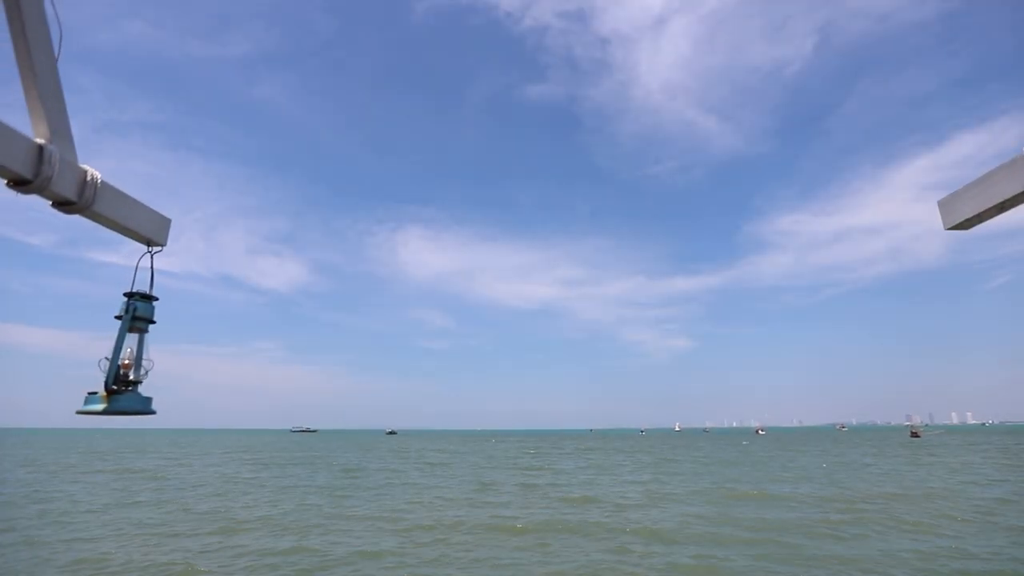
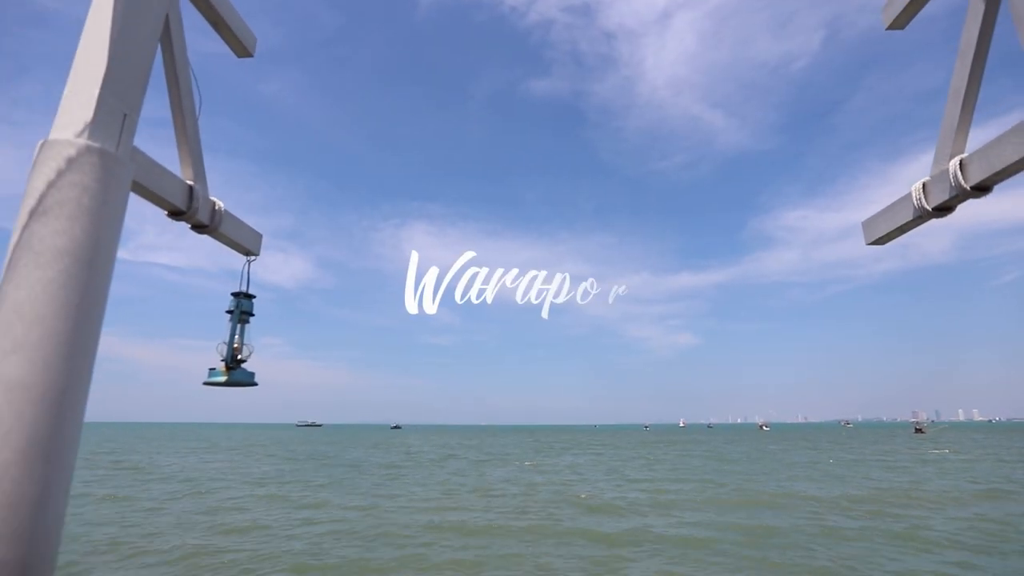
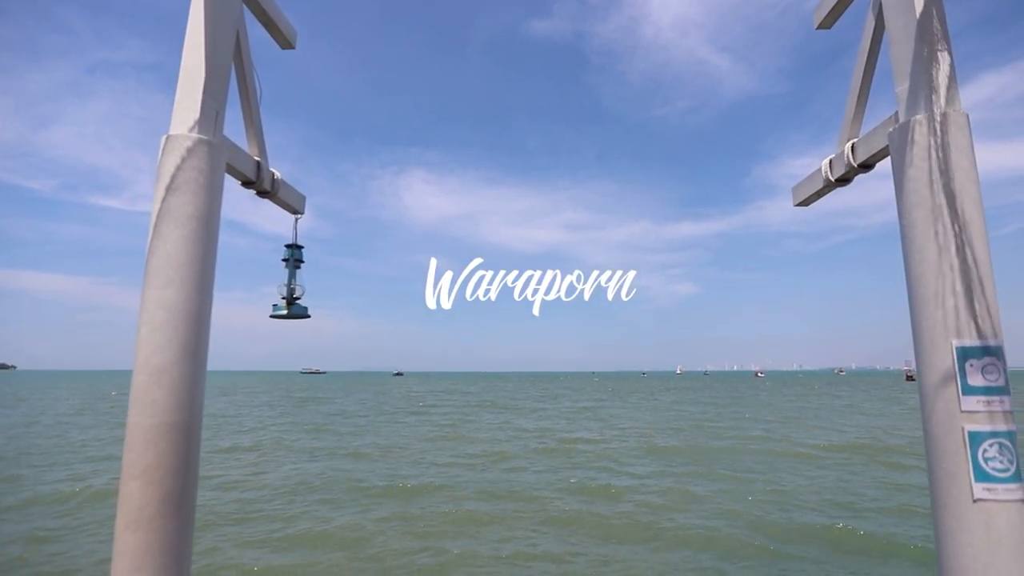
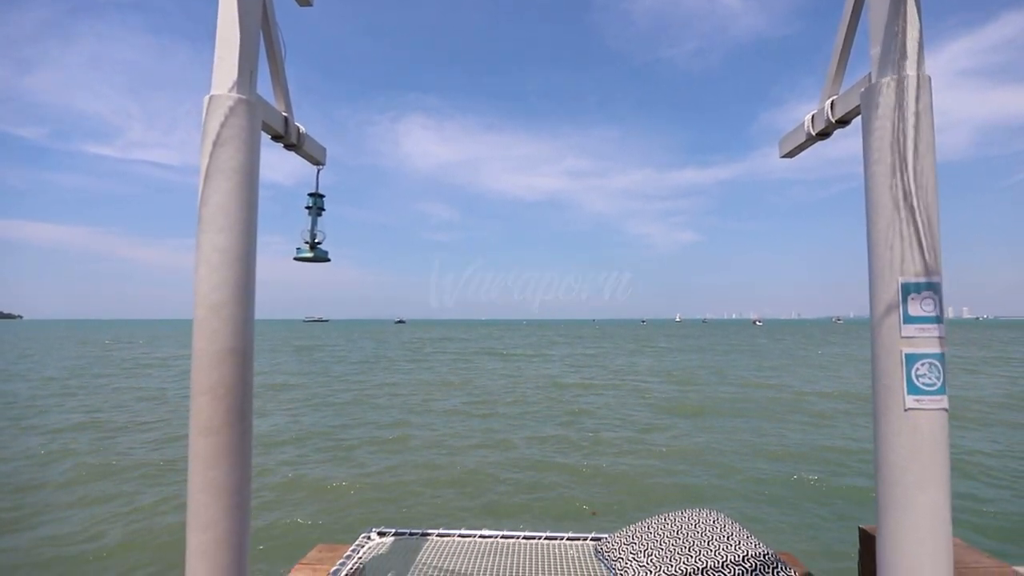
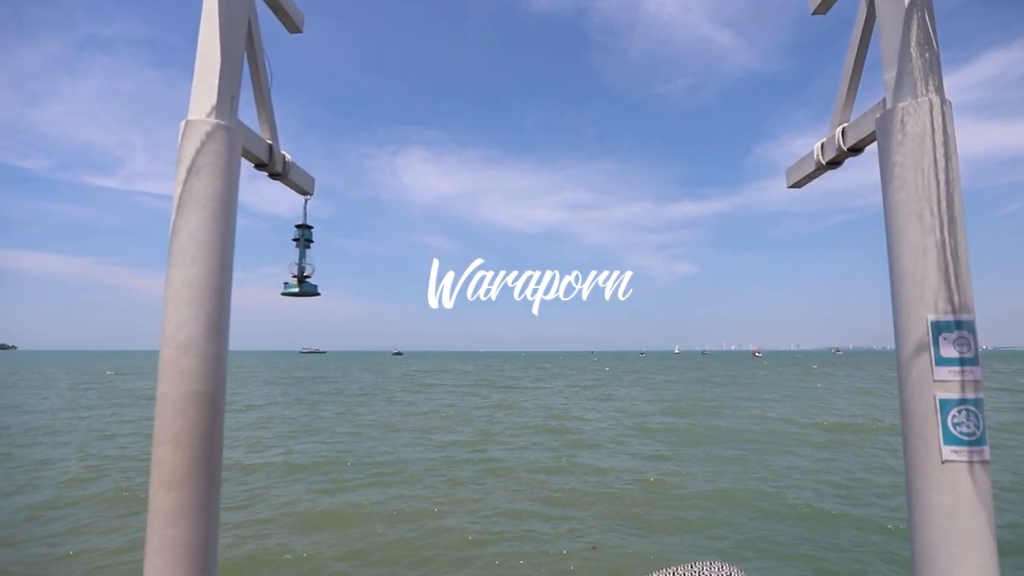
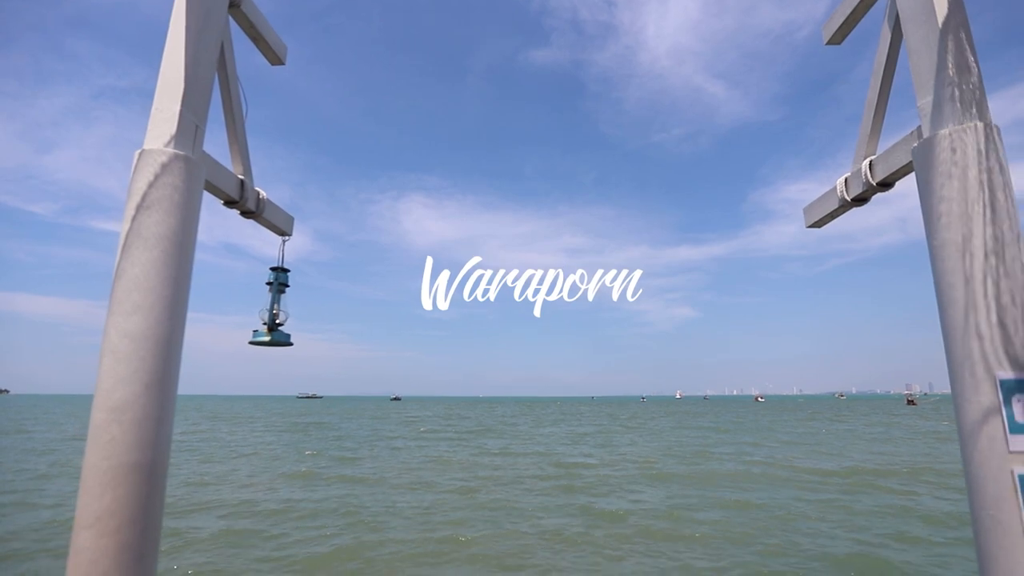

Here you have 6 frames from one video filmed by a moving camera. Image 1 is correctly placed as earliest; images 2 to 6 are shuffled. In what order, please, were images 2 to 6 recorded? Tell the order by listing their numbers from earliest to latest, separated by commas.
2, 6, 3, 5, 4
